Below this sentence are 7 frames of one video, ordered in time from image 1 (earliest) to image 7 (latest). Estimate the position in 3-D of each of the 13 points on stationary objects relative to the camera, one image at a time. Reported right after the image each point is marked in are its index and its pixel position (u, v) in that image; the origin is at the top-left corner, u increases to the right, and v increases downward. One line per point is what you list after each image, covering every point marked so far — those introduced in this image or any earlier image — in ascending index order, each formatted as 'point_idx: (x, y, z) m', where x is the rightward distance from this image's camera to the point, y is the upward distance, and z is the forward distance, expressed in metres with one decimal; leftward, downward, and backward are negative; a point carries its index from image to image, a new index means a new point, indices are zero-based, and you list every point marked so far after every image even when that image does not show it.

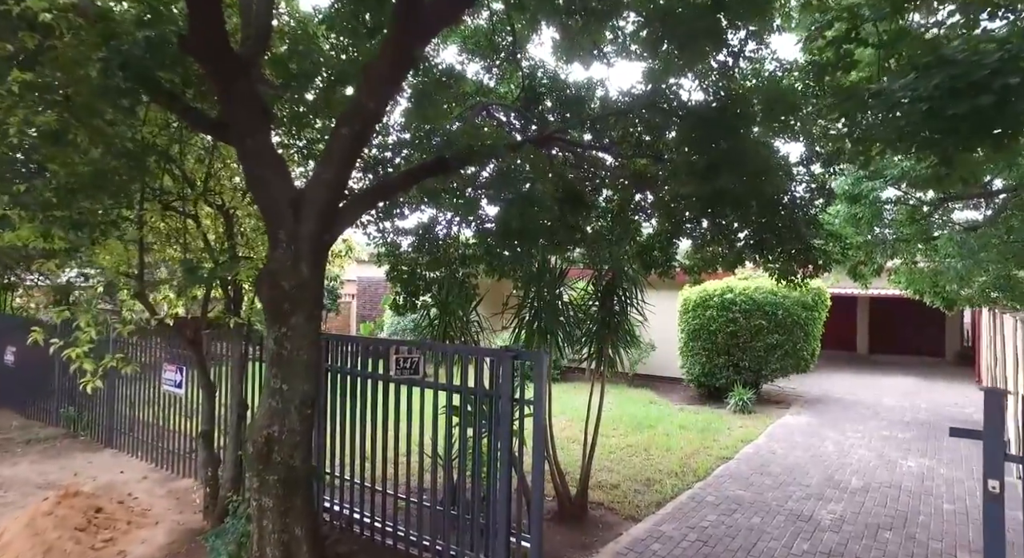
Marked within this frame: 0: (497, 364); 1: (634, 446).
0: (-0.1, -0.4, +3.1) m
1: (+1.3, -1.8, +6.1) m
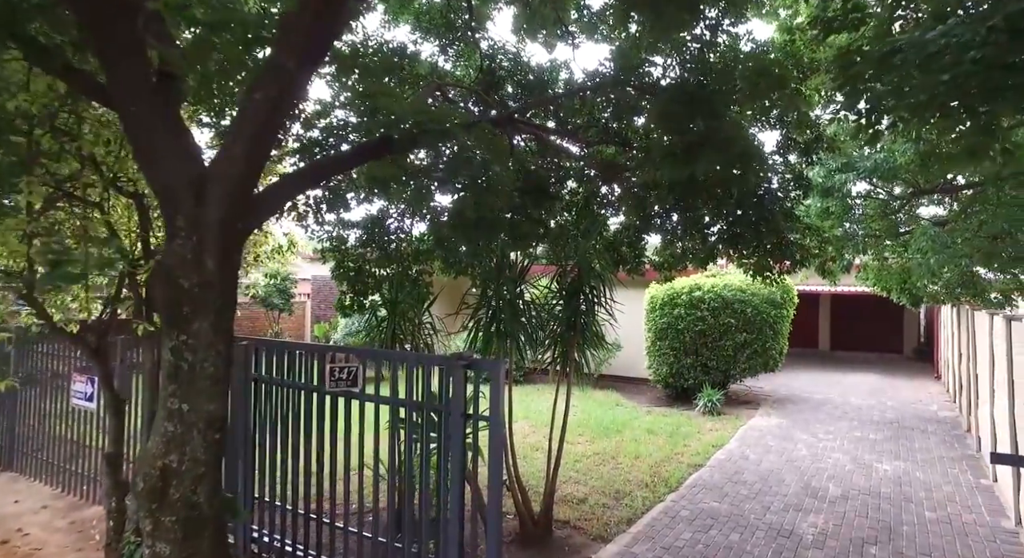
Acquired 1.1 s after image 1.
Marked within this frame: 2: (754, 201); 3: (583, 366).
0: (-0.3, -0.4, +2.7) m
1: (+0.9, -1.7, +5.8) m
2: (+1.9, +0.6, +4.6) m
3: (+0.6, -0.7, +4.8) m
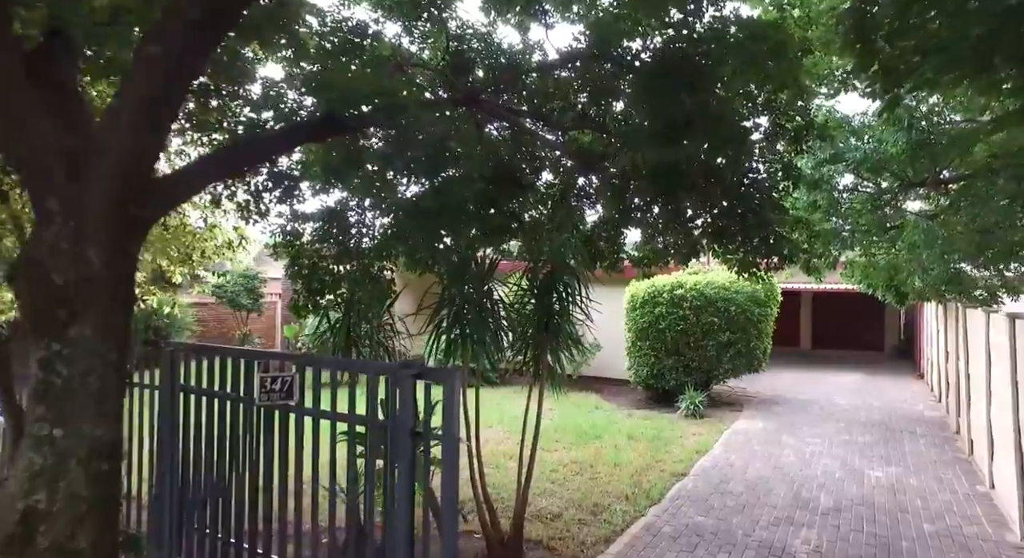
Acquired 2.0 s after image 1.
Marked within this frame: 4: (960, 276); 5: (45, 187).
0: (-0.5, -0.4, +2.3) m
1: (+0.6, -1.7, +5.5) m
2: (+1.7, +0.6, +4.3) m
3: (+0.3, -0.7, +4.5) m
4: (+4.5, 0.0, +6.0) m
5: (-1.4, +0.3, +1.8) m
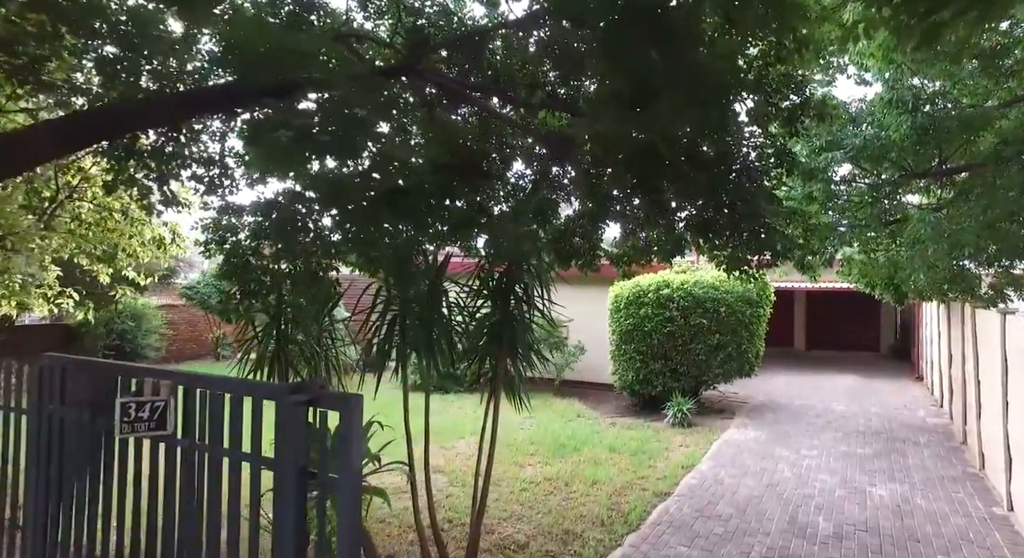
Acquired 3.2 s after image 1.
0: (-0.7, -0.4, +1.8) m
1: (+0.3, -1.7, +5.0) m
2: (+1.4, +0.6, +3.8) m
3: (+0.1, -0.7, +4.0) m
4: (+4.2, 0.0, +5.5) m
5: (-1.6, +0.3, +1.3) m
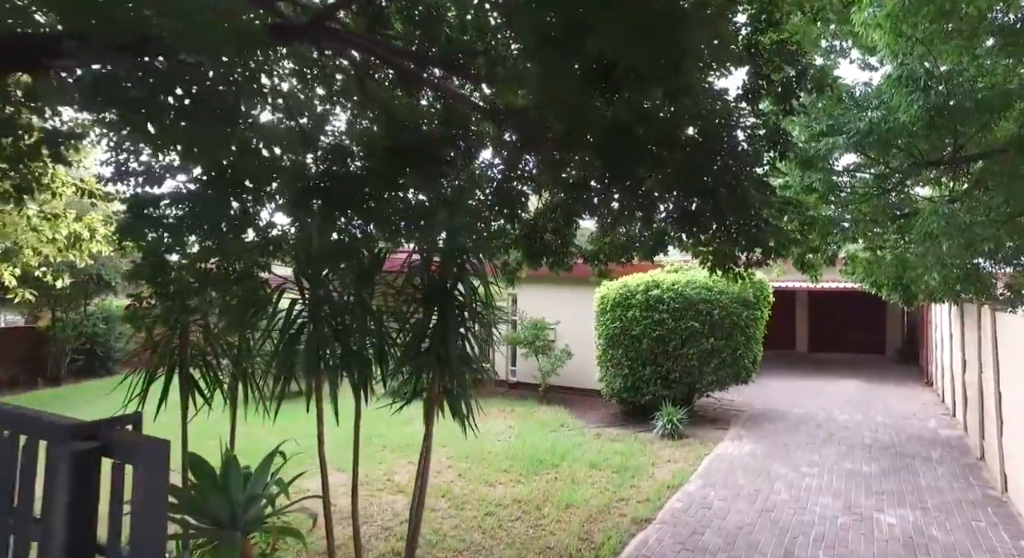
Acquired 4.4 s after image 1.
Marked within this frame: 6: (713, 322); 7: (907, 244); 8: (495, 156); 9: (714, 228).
0: (-1.0, -0.4, +1.3) m
1: (+0.1, -1.7, +4.5) m
2: (+1.1, +0.6, +3.3) m
3: (-0.2, -0.7, +3.5) m
4: (+4.0, +0.1, +5.0) m
5: (-1.9, +0.3, +0.8) m
6: (+2.7, -0.6, +7.8) m
7: (+3.5, +0.3, +5.2) m
8: (-0.1, +0.8, +3.9) m
9: (+1.3, +0.3, +3.7) m
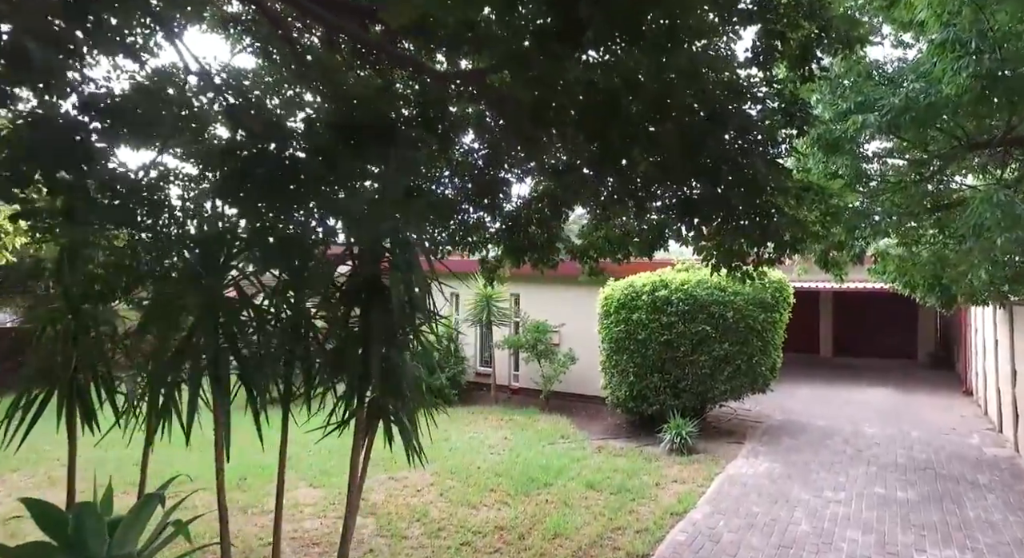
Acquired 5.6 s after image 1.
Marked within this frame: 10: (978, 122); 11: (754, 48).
0: (-1.2, -0.4, +0.9) m
1: (0.0, -1.7, +4.0) m
2: (+1.0, +0.7, +2.8) m
3: (-0.3, -0.7, +3.0) m
4: (+3.9, +0.1, +4.4) m
5: (-2.2, +0.3, +0.4) m
6: (+2.6, -0.6, +7.2) m
7: (+3.4, +0.3, +4.6) m
8: (-0.3, +0.8, +3.4) m
9: (+1.1, +0.3, +3.1) m
10: (+3.0, +1.0, +3.8) m
11: (+1.1, +1.1, +2.8) m
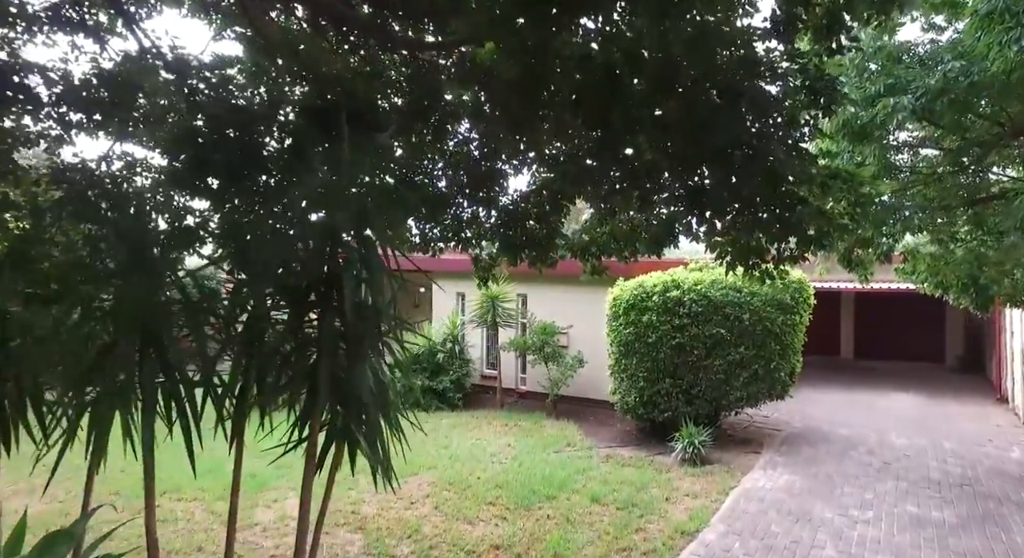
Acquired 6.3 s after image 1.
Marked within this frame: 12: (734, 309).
0: (-1.3, -0.4, +0.6) m
1: (-0.1, -1.7, +3.7) m
2: (+0.9, +0.7, +2.5) m
3: (-0.4, -0.7, +2.7) m
4: (+3.9, +0.1, +4.0) m
5: (-2.3, +0.3, +0.1) m
6: (+2.7, -0.6, +6.8) m
7: (+3.4, +0.3, +4.2) m
8: (-0.3, +0.8, +3.2) m
9: (+1.1, +0.3, +2.8) m
10: (+3.0, +1.0, +3.4) m
11: (+1.1, +1.1, +2.5) m
12: (+2.6, -0.3, +6.8) m
